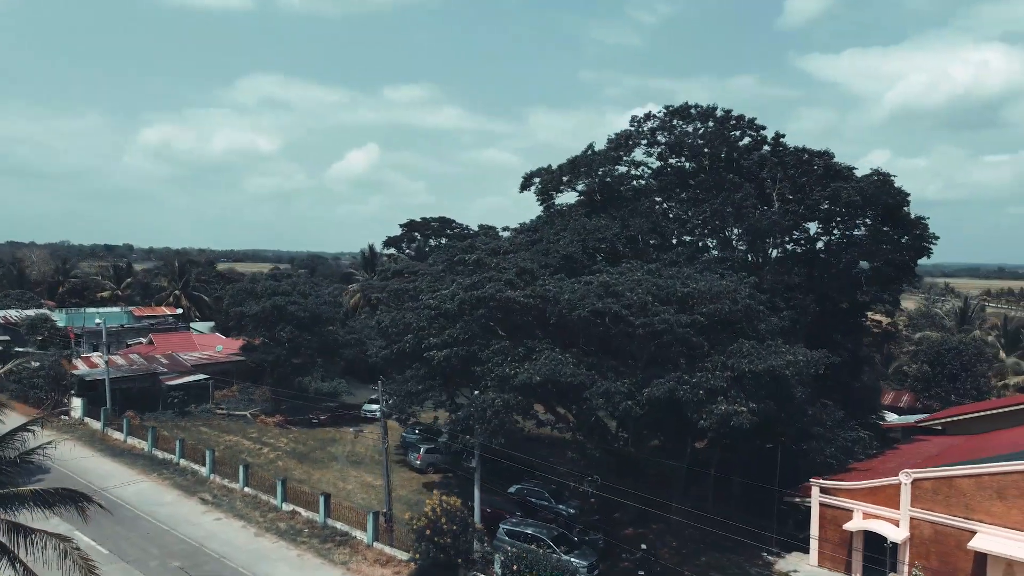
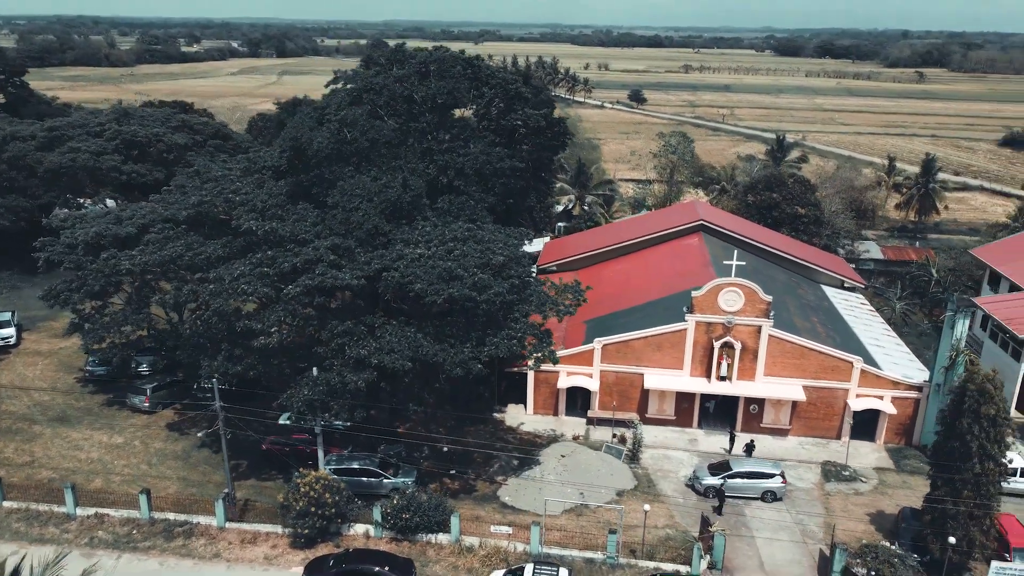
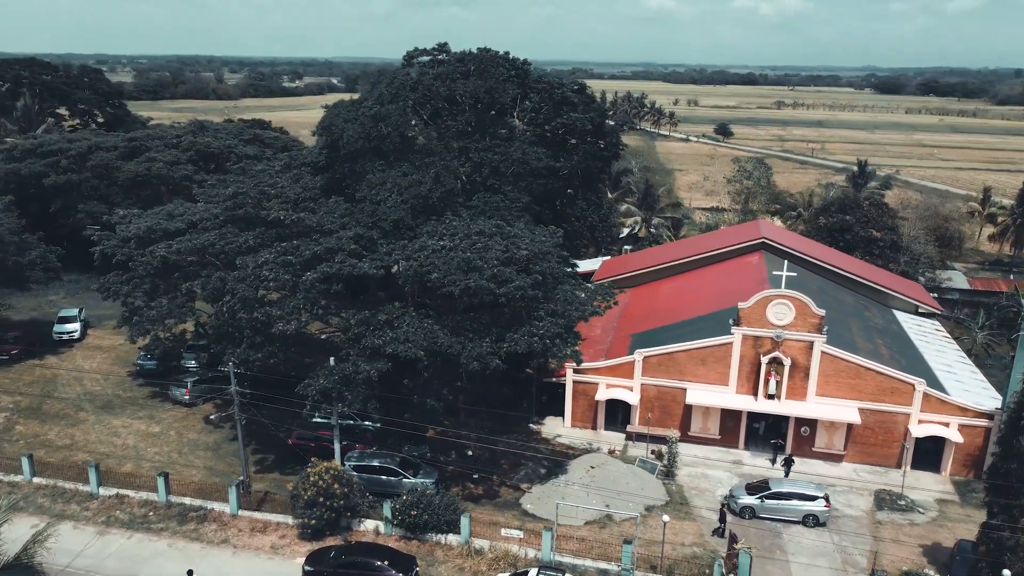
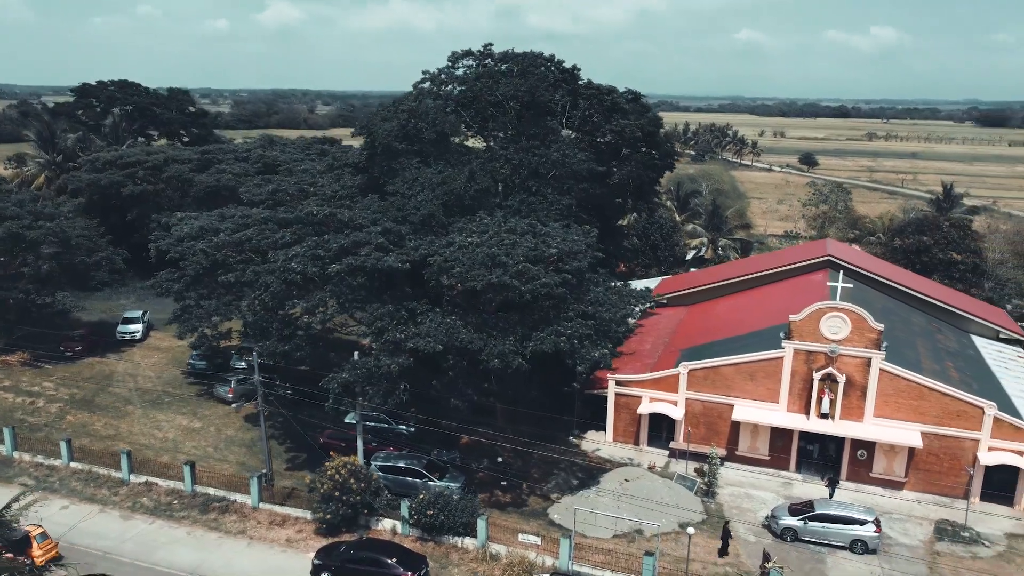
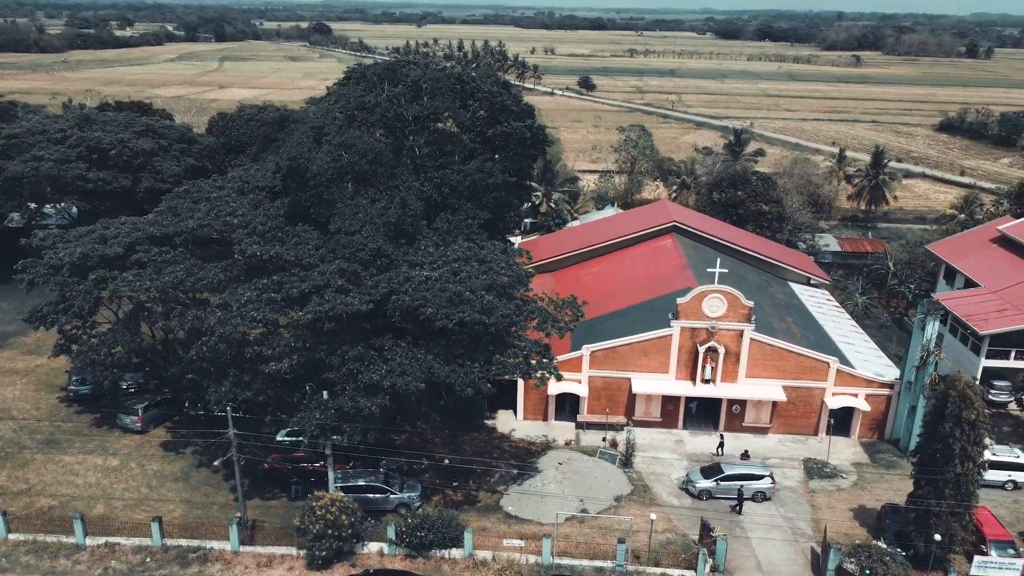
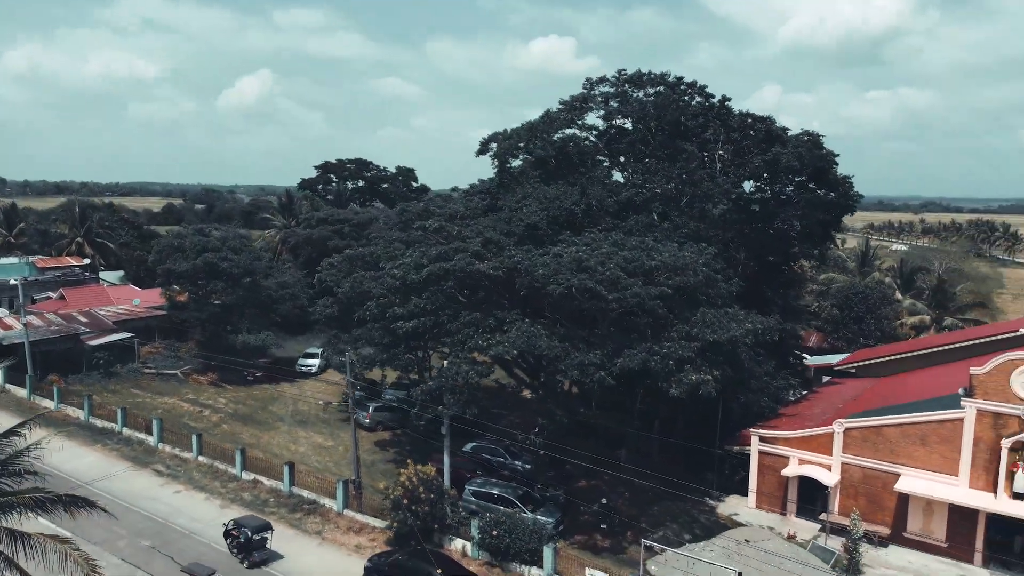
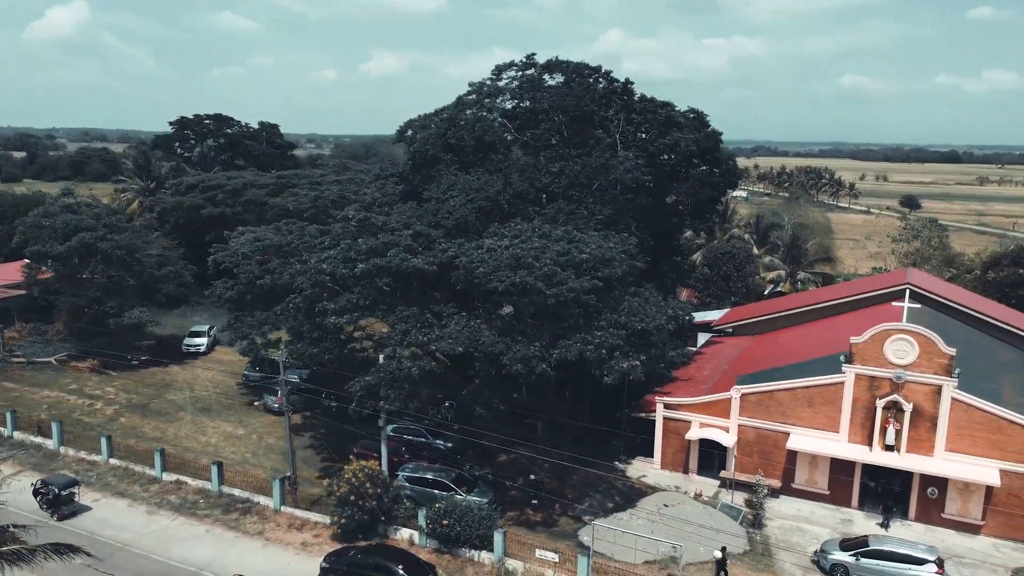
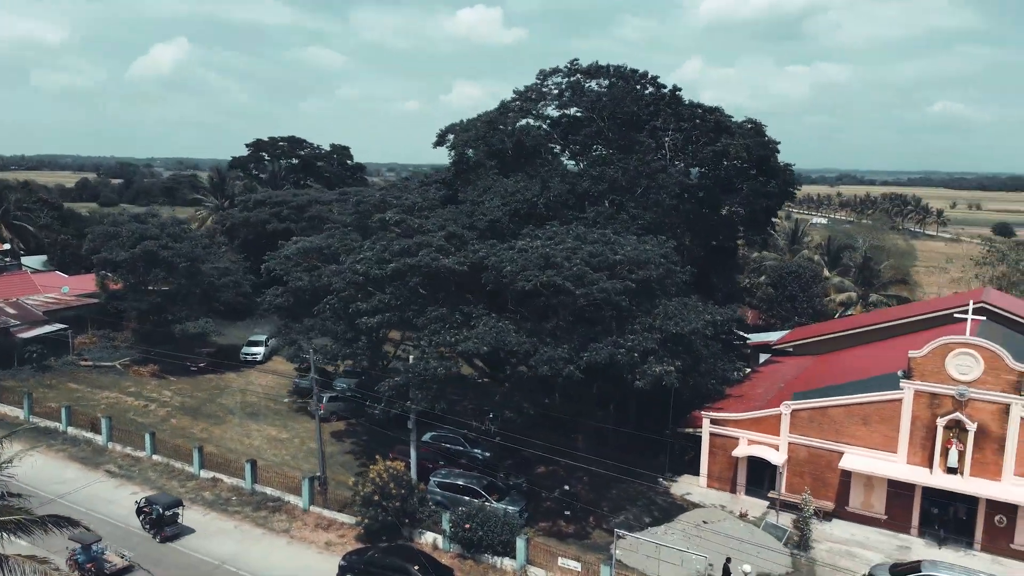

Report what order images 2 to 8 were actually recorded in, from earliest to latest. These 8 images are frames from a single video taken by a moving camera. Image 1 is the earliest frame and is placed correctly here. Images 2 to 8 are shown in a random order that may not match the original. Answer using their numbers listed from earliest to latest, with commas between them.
6, 8, 7, 4, 3, 2, 5
